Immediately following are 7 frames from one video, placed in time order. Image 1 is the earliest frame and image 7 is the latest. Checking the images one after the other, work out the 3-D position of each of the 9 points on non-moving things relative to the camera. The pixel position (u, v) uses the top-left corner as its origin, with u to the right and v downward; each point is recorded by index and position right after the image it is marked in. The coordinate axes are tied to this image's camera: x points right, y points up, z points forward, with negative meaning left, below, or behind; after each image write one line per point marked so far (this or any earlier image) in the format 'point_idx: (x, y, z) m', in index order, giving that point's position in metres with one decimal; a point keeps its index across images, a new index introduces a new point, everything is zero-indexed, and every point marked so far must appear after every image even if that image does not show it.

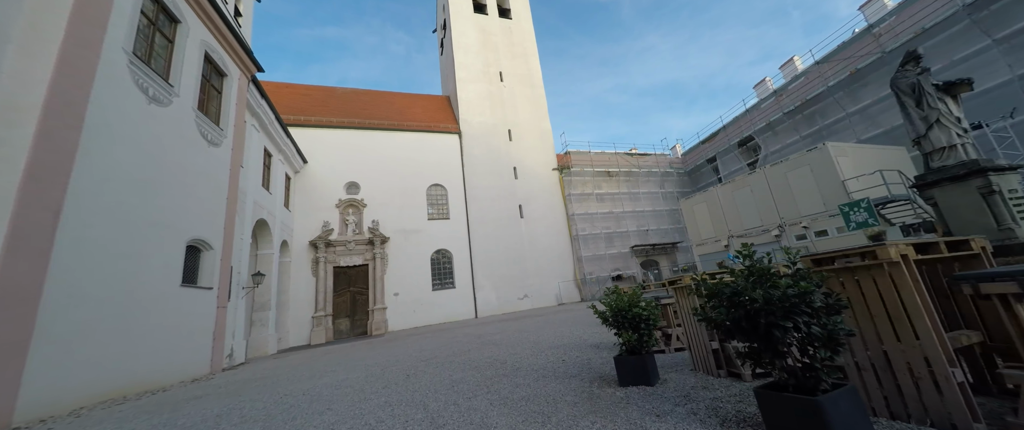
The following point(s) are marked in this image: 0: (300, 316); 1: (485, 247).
0: (-8.9, -4.3, +14.2) m
1: (-1.4, -1.7, +18.2) m
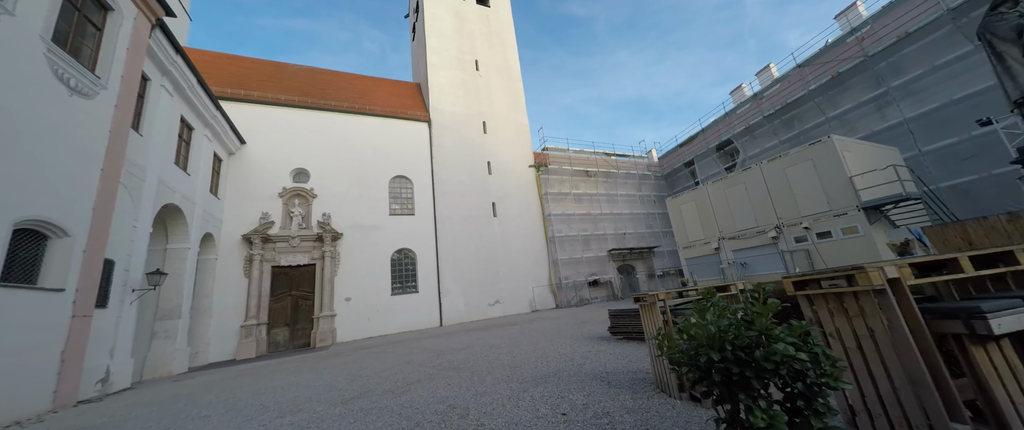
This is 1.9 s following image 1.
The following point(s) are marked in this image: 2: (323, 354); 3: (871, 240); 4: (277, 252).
0: (-10.1, -3.9, +11.9) m
1: (-2.9, -1.5, +16.5) m
2: (-5.4, -4.0, +9.7) m
3: (+8.5, -0.6, +8.0) m
4: (-9.2, -1.5, +13.2) m
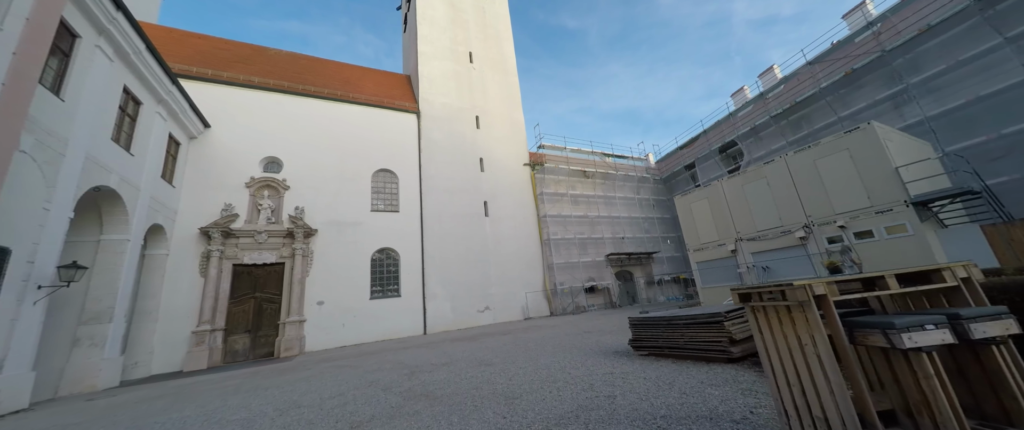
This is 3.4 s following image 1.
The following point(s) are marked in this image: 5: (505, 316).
0: (-10.3, -3.5, +10.3) m
1: (-3.2, -1.4, +15.2) m
2: (-5.6, -3.7, +8.2) m
3: (+8.4, -0.5, +7.0) m
4: (-9.4, -1.2, +11.7) m
5: (-0.4, -4.7, +15.8) m
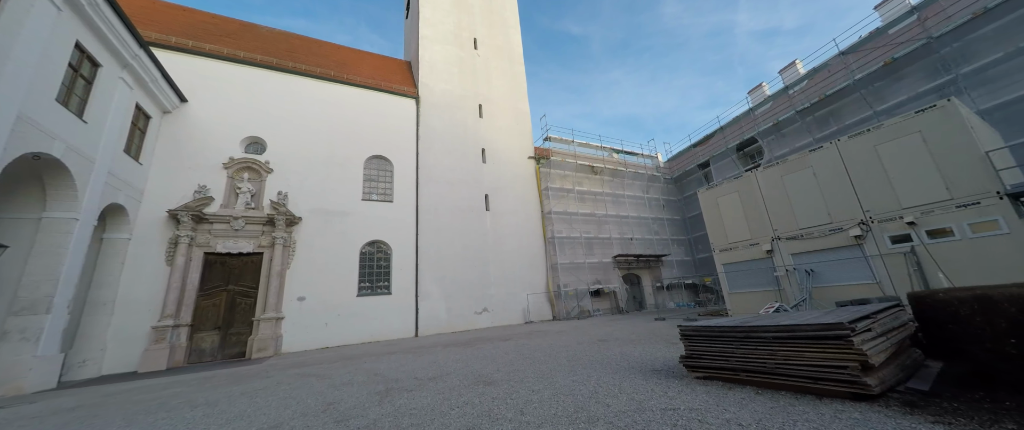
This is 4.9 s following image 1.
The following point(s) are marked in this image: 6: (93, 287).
0: (-10.3, -3.0, +9.2) m
1: (-3.1, -1.1, +14.1) m
2: (-5.6, -3.2, +7.1) m
3: (+8.5, -0.5, +5.9) m
4: (-9.3, -0.7, +10.6) m
5: (-0.4, -4.4, +14.6) m
6: (-11.0, -1.9, +8.9) m
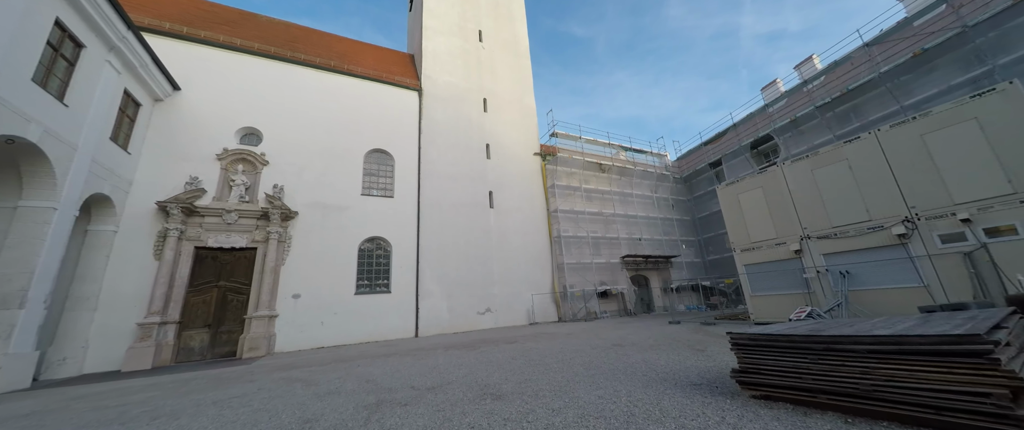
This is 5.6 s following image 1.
0: (-10.1, -2.7, +8.7) m
1: (-2.9, -1.0, +13.5) m
2: (-5.5, -3.0, +6.5) m
3: (+8.7, -0.4, +5.2) m
4: (-9.1, -0.4, +10.1) m
5: (-0.2, -4.3, +14.0) m
6: (-10.9, -1.7, +8.4) m
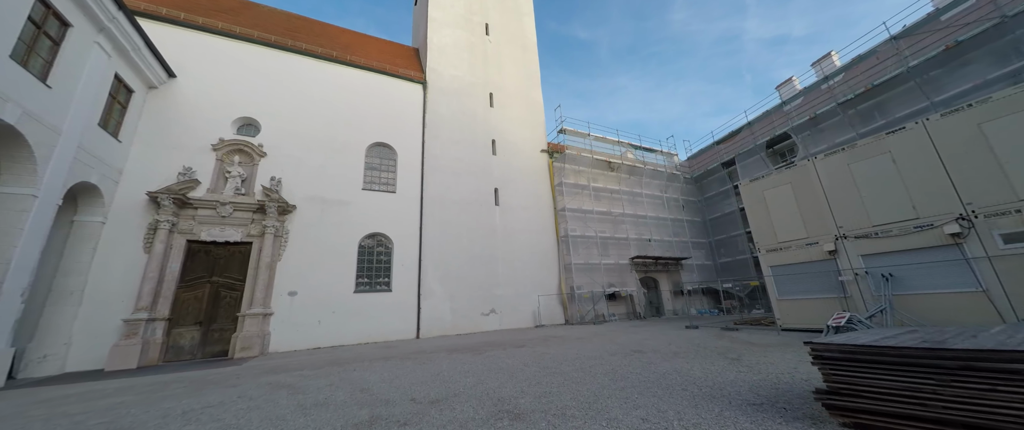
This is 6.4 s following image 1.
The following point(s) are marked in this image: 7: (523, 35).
0: (-9.9, -2.5, +8.2) m
1: (-2.7, -0.8, +13.0) m
2: (-5.3, -2.8, +6.0) m
3: (+8.9, -0.4, +4.6) m
4: (-8.9, -0.2, +9.6) m
5: (0.0, -4.2, +13.4) m
6: (-10.7, -1.4, +8.0) m
7: (+0.6, +9.9, +18.6) m
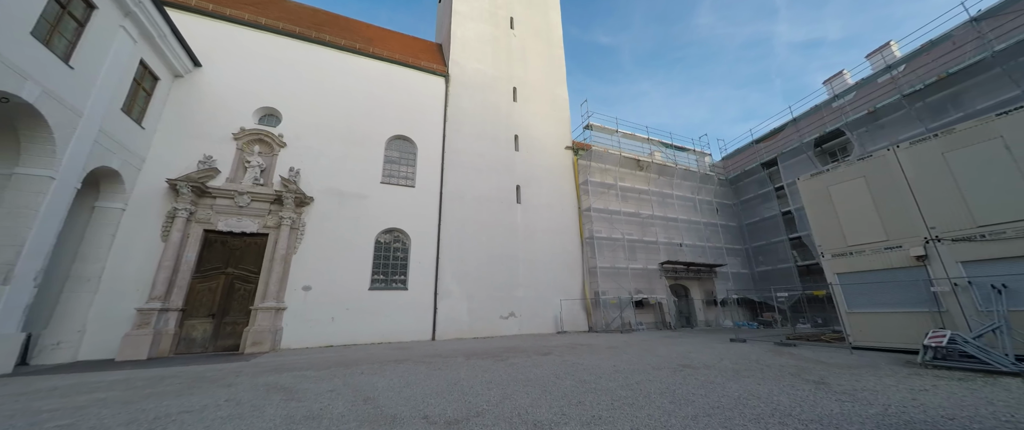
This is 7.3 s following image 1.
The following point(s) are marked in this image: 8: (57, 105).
0: (-9.4, -2.2, +8.0) m
1: (-1.8, -0.7, +12.4) m
2: (-4.9, -2.6, +5.6) m
3: (+9.2, -0.4, +3.4) m
4: (-8.2, +0.1, +9.4) m
5: (+0.8, -4.2, +12.7) m
6: (-10.1, -1.1, +7.9) m
7: (+2.0, +9.9, +18.0) m
8: (-8.9, +2.1, +6.6) m
